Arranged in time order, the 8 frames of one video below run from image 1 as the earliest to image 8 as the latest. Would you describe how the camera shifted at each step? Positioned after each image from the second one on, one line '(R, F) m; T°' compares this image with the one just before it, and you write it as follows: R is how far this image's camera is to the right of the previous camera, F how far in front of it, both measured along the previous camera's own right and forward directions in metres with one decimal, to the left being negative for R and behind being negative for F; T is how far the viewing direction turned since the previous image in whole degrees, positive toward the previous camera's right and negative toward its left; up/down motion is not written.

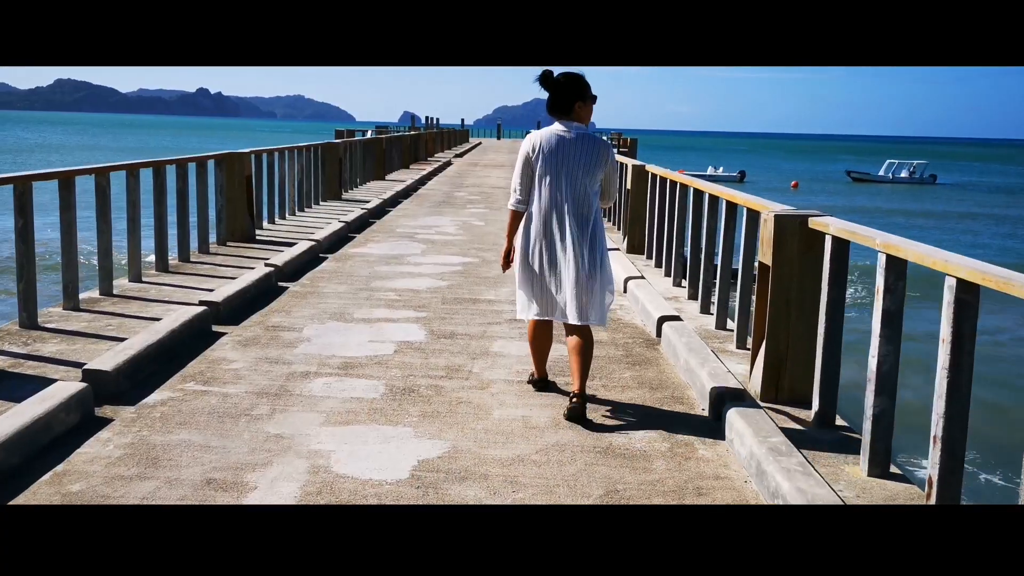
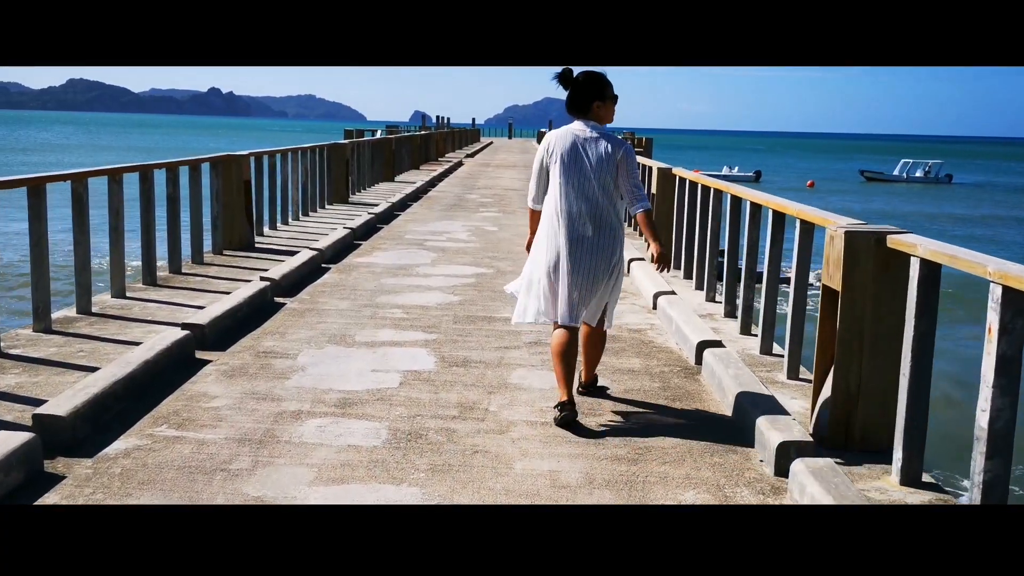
(-0.1, +0.8) m; -1°
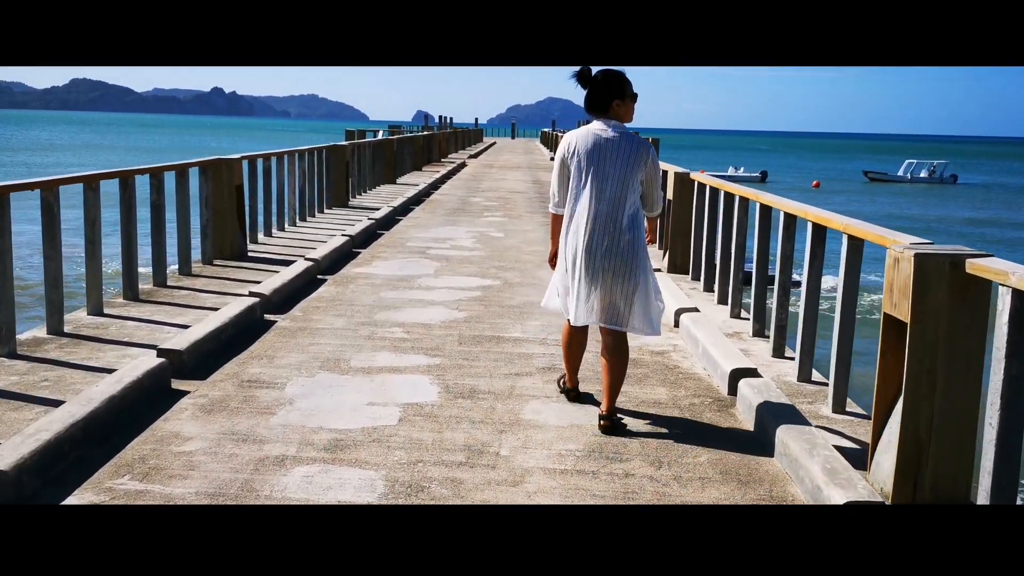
(-0.1, +0.7) m; 0°
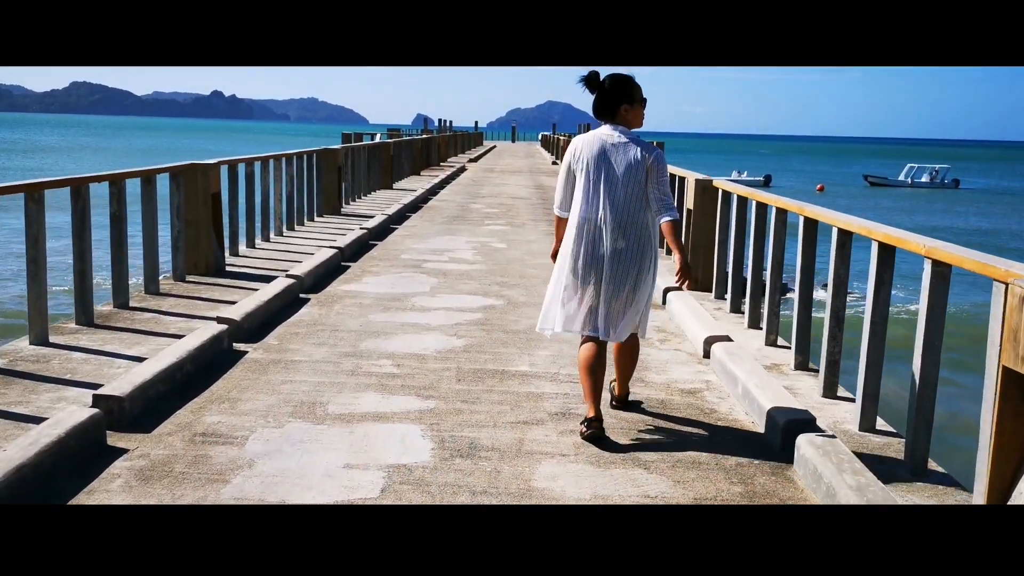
(0.0, +1.0) m; 0°
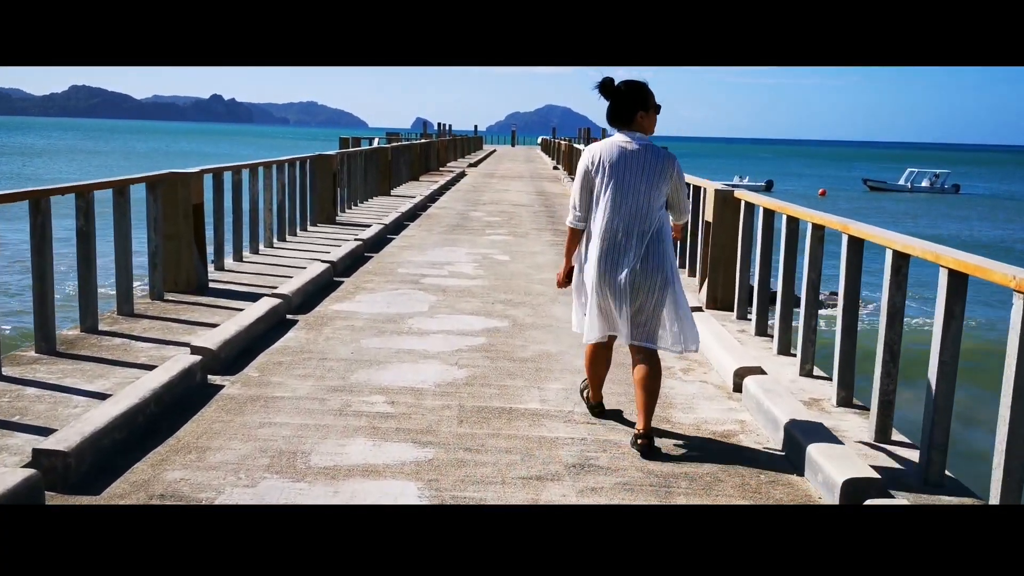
(-0.1, +0.7) m; 0°
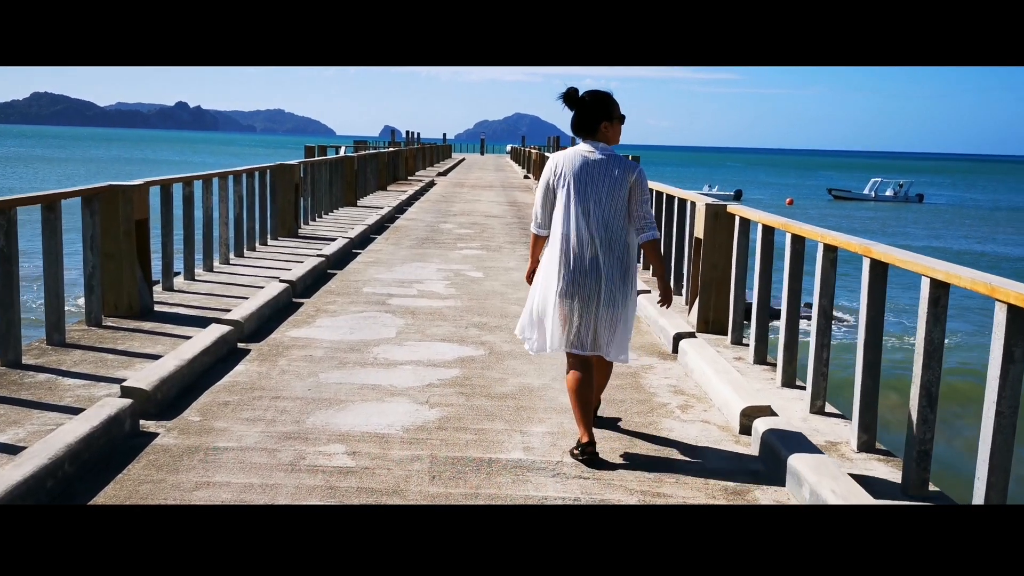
(-0.1, +0.7) m; +2°
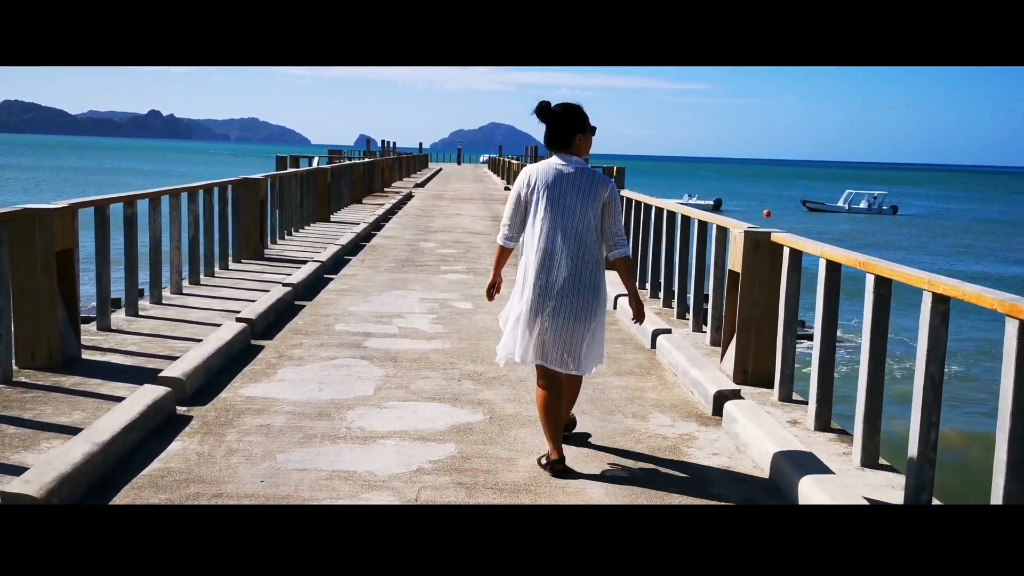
(-0.2, +1.4) m; +1°
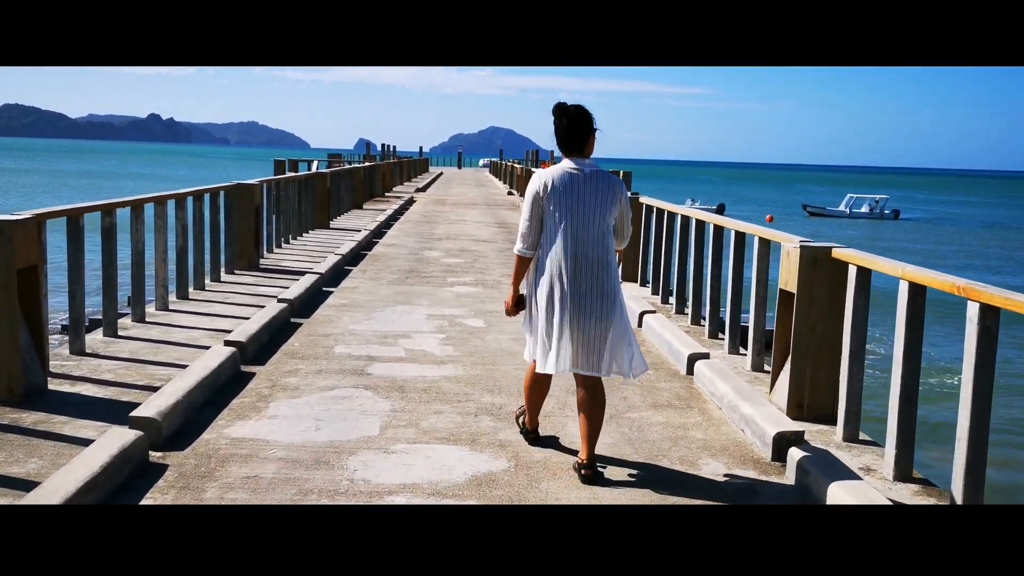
(-0.2, +0.9) m; 0°
